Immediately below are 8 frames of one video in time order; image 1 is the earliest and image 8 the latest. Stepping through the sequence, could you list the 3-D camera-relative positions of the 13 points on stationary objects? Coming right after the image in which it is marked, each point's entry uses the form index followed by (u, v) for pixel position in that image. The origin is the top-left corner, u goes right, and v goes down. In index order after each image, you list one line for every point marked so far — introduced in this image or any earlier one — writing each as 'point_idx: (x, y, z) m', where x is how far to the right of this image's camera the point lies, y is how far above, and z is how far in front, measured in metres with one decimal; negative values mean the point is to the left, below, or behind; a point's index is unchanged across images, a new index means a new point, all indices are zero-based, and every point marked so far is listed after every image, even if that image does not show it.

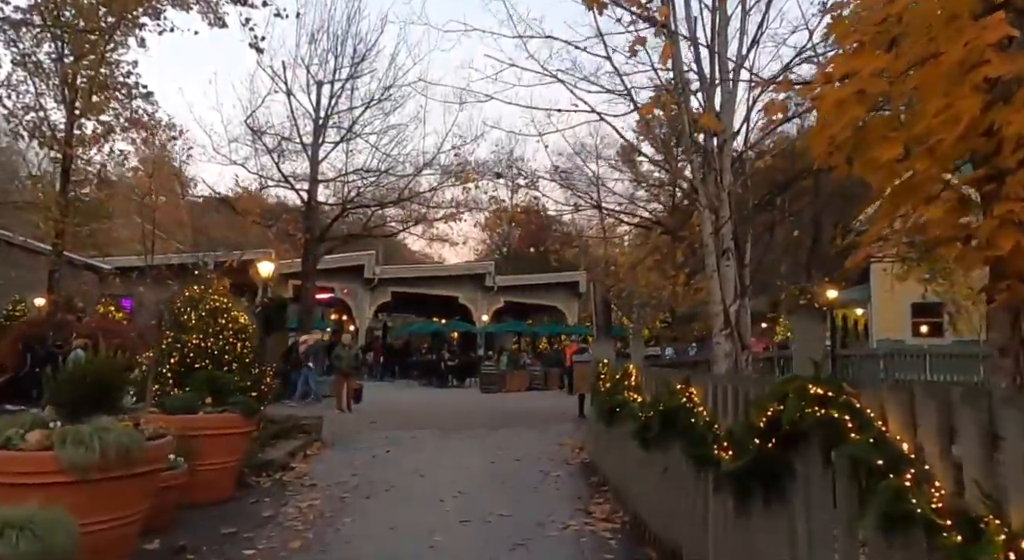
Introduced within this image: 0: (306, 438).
0: (-3.0, -2.3, +11.0) m
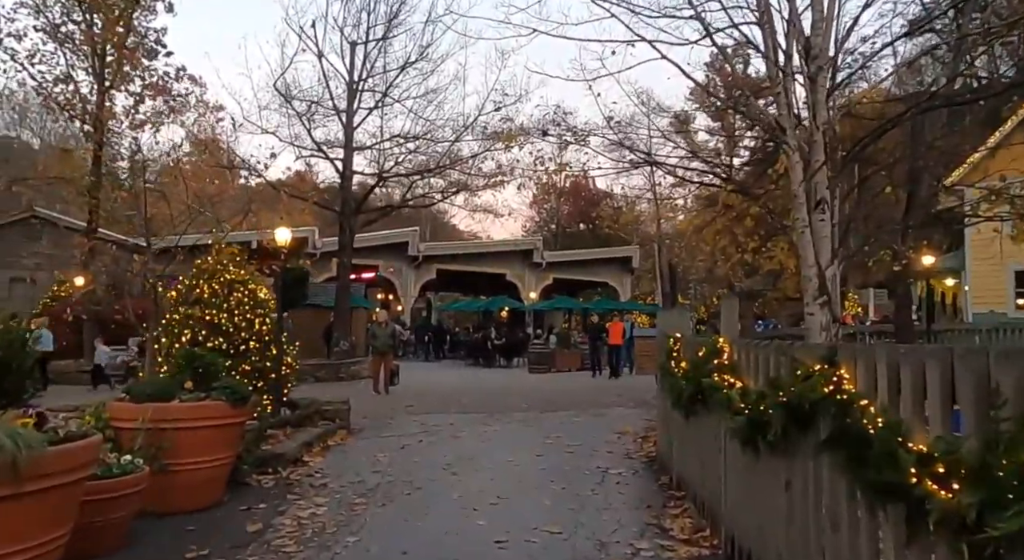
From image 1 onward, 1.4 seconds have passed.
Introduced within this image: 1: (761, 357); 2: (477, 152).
0: (-2.3, -1.8, +9.7) m
1: (+1.3, -0.4, +4.1) m
2: (-1.0, +3.3, +19.9) m
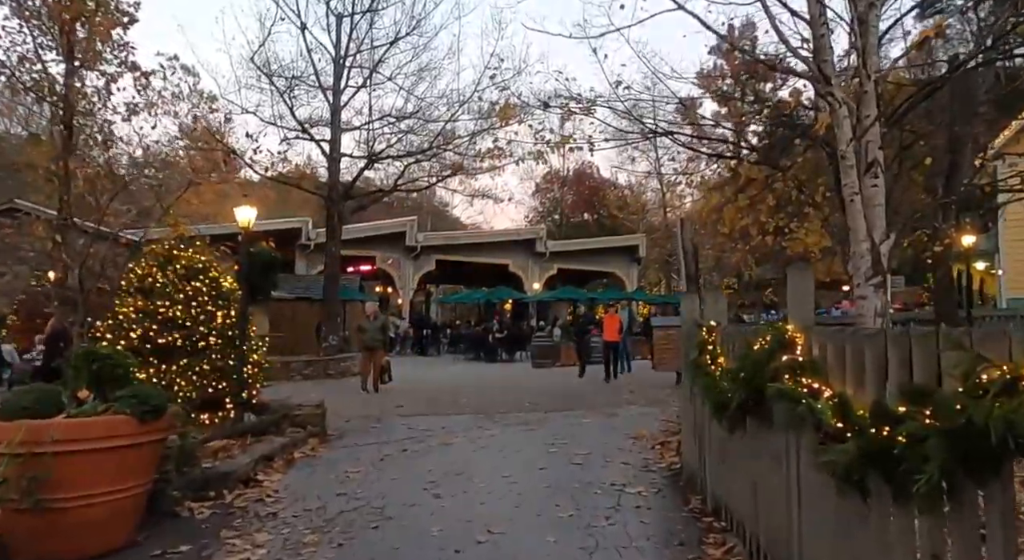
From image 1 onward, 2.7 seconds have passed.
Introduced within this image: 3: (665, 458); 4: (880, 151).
0: (-2.4, -1.7, +8.4) m
1: (+1.3, -0.3, +2.7) m
2: (-1.0, +3.6, +18.6) m
3: (+1.5, -1.8, +7.7) m
4: (+3.6, +1.3, +7.5) m
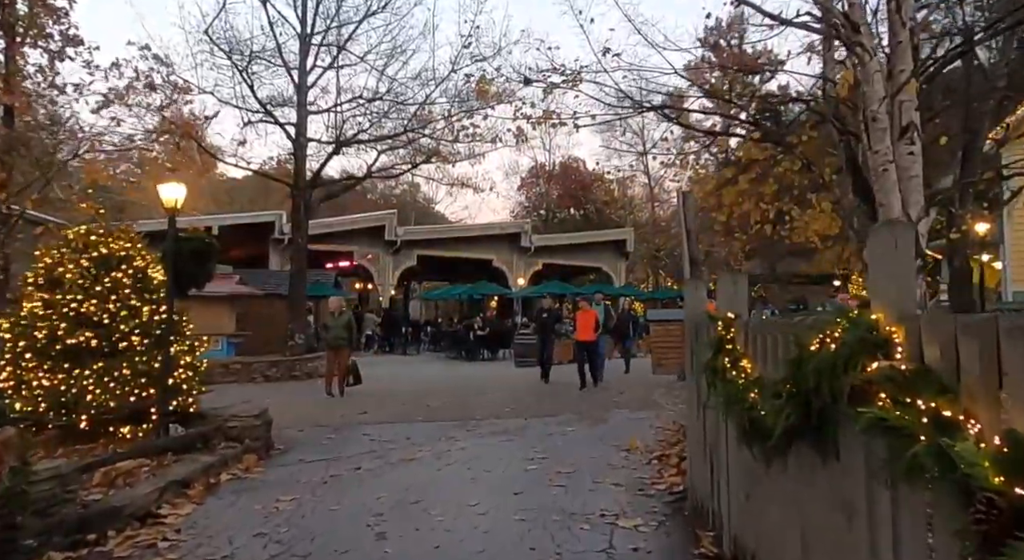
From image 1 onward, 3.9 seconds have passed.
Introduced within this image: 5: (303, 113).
0: (-2.6, -1.6, +7.1) m
1: (+1.1, -0.2, +1.5) m
2: (-1.4, +3.7, +17.3) m
3: (+1.3, -1.7, +6.5) m
4: (+3.4, +1.4, +6.4) m
5: (-4.6, +3.7, +16.9) m
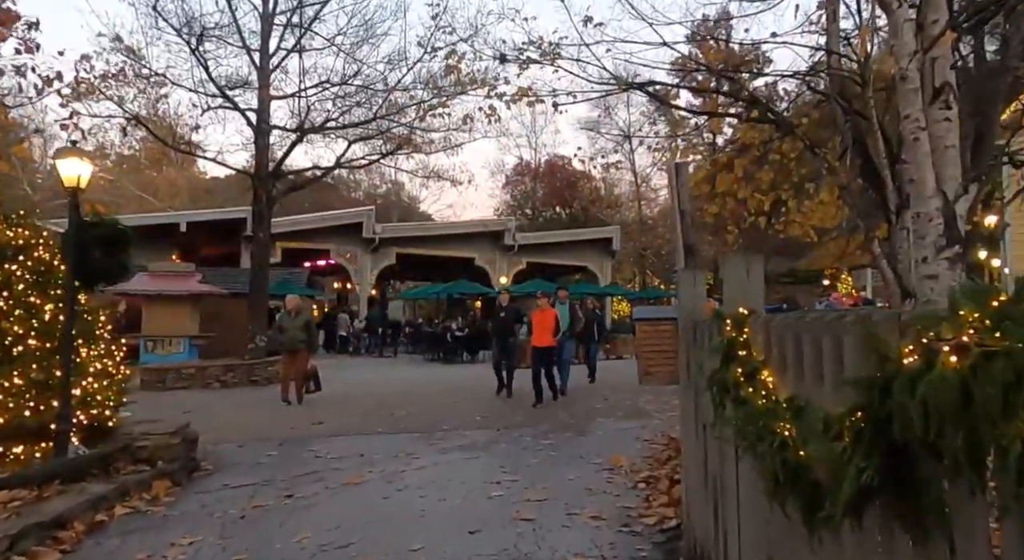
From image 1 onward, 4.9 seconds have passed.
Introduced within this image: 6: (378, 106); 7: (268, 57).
0: (-2.9, -1.5, +6.0) m
1: (+0.9, -0.1, +0.4) m
2: (-1.9, +3.8, +16.2) m
3: (+1.0, -1.6, +5.4) m
4: (+3.1, +1.5, +5.3) m
5: (-5.1, +3.8, +15.8) m
6: (-2.9, +3.8, +16.8) m
7: (-5.0, +4.6, +15.7) m
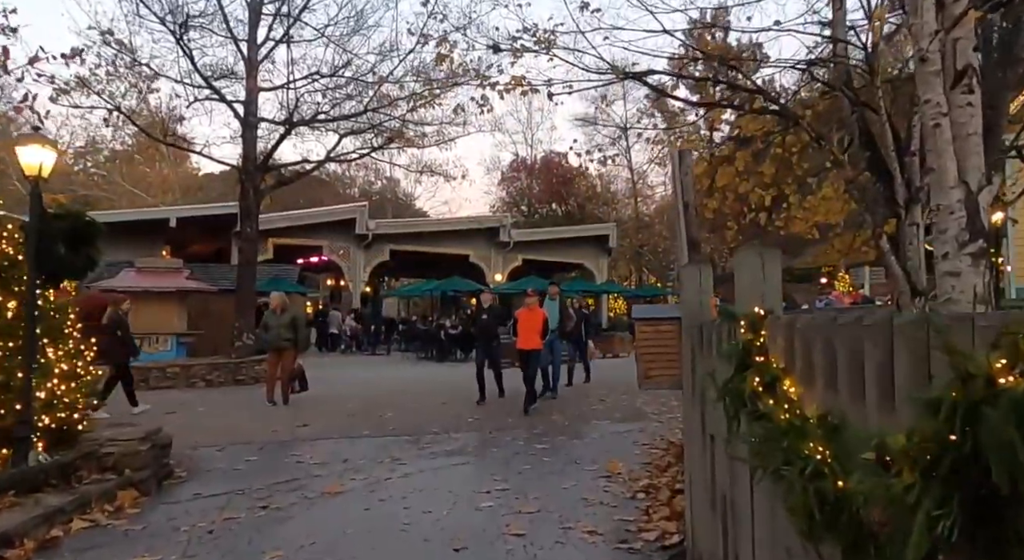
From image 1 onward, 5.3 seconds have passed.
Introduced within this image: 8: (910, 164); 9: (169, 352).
0: (-3.0, -1.5, +5.6) m
1: (+0.8, -0.1, 0.0) m
2: (-2.0, +3.9, +15.8) m
3: (+0.9, -1.6, +5.1) m
4: (+3.0, +1.5, +5.0) m
5: (-5.2, +3.8, +15.3) m
6: (-3.0, +3.9, +16.4) m
7: (-5.1, +4.7, +15.3) m
8: (+4.4, +1.3, +8.5) m
9: (-8.4, -1.8, +18.6) m
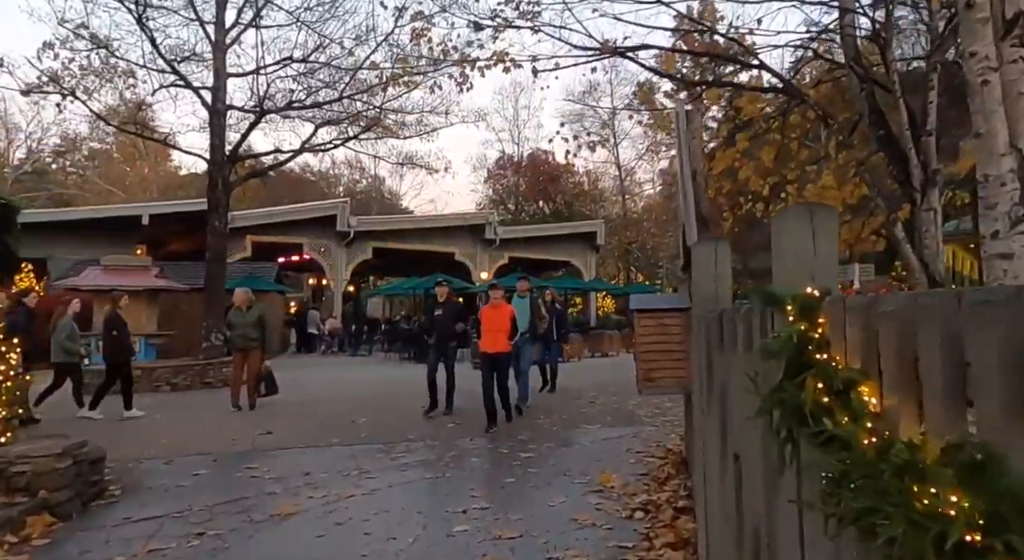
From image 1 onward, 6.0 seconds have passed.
0: (-3.1, -1.4, +4.8) m
1: (+0.8, 0.0, -0.7) m
2: (-2.4, +3.9, +15.0) m
3: (+0.8, -1.5, +4.3) m
4: (+2.9, +1.6, +4.2) m
5: (-5.5, +3.9, +14.5) m
6: (-3.4, +4.0, +15.6) m
7: (-5.5, +4.7, +14.4) m
8: (+4.2, +1.4, +7.8) m
9: (-8.7, -1.7, +17.7) m
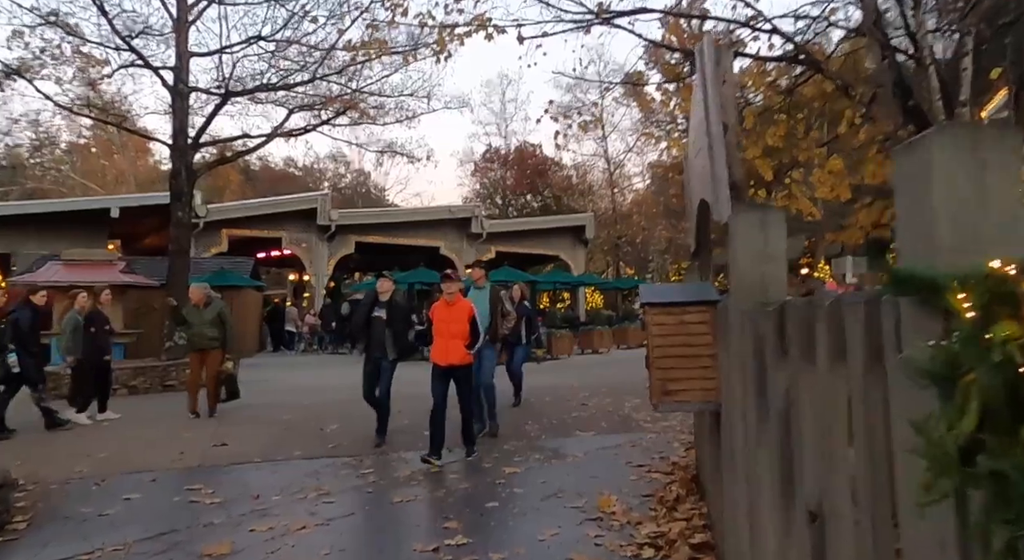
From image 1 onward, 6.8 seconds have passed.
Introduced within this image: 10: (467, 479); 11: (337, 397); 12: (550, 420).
0: (-3.2, -1.4, +3.8) m
1: (+0.8, 0.0, -1.6) m
2: (-2.6, +4.0, +14.0) m
3: (+0.7, -1.4, +3.4) m
4: (+2.8, +1.6, +3.4) m
5: (-5.8, +4.0, +13.5) m
6: (-3.7, +4.1, +14.6) m
7: (-5.7, +4.8, +13.4) m
8: (+4.1, +1.5, +6.9) m
9: (-9.0, -1.6, +16.7) m
10: (-0.3, -1.5, +5.9) m
11: (-2.7, -1.8, +11.6) m
12: (+0.4, -1.6, +8.7) m
